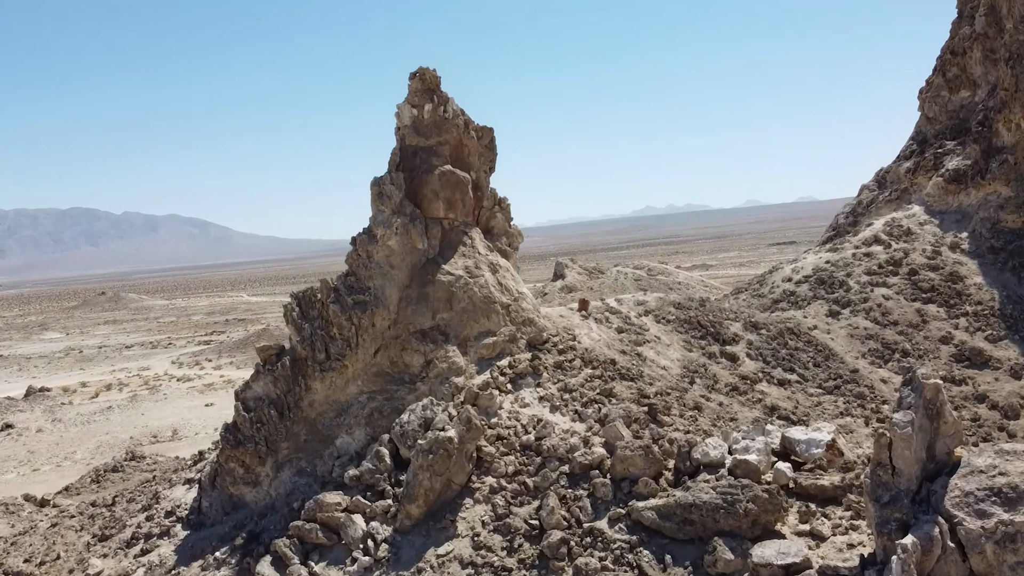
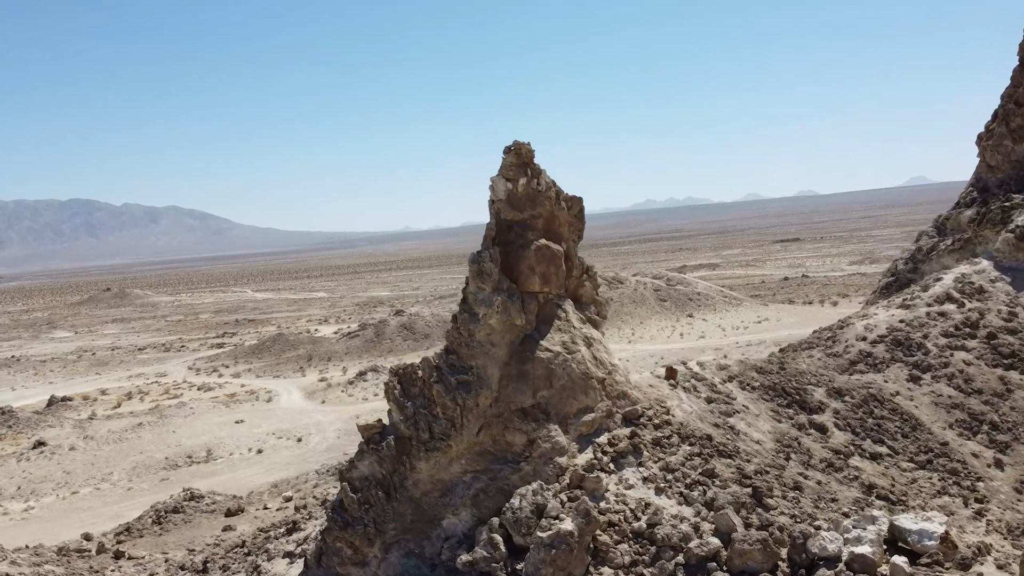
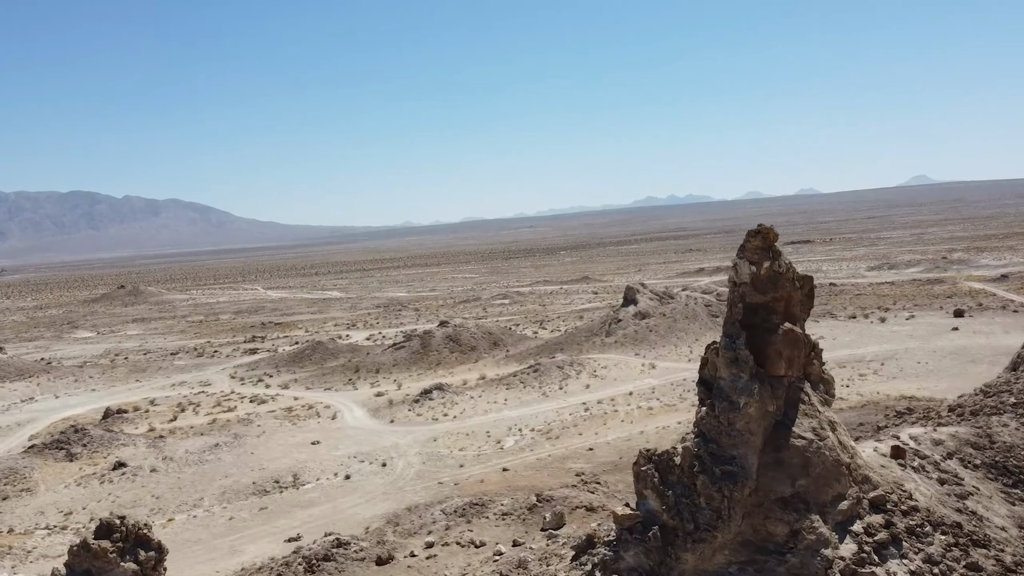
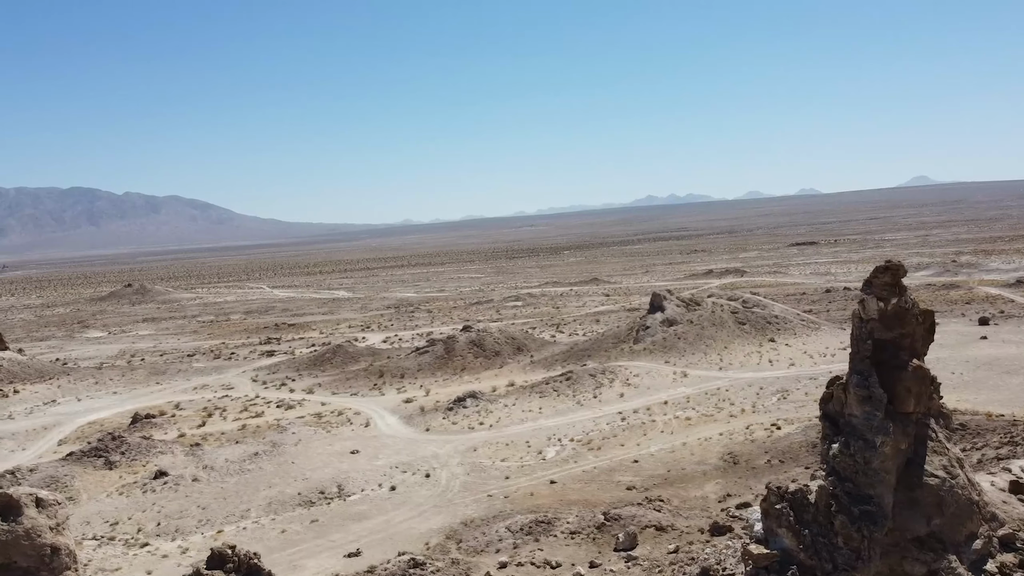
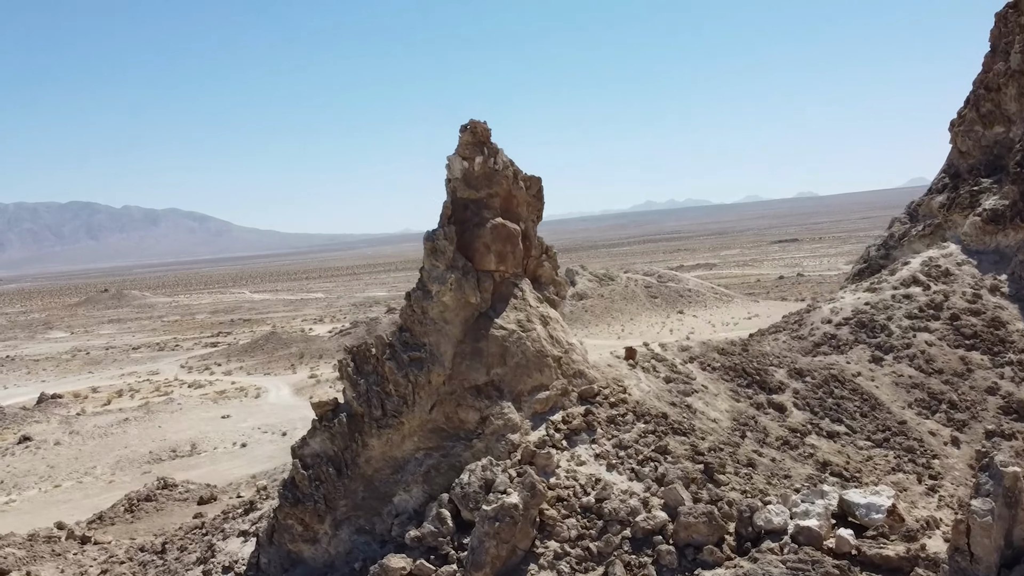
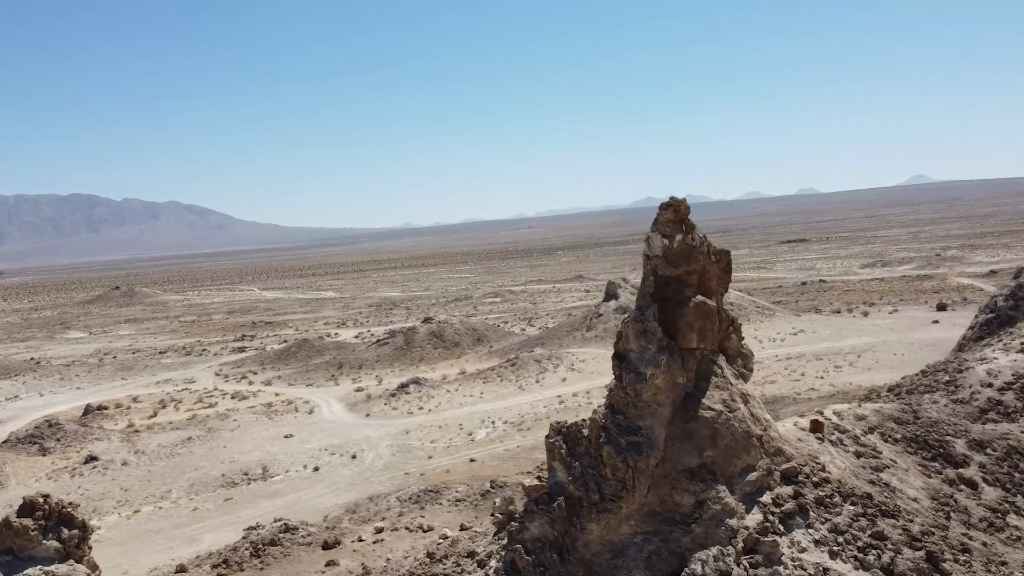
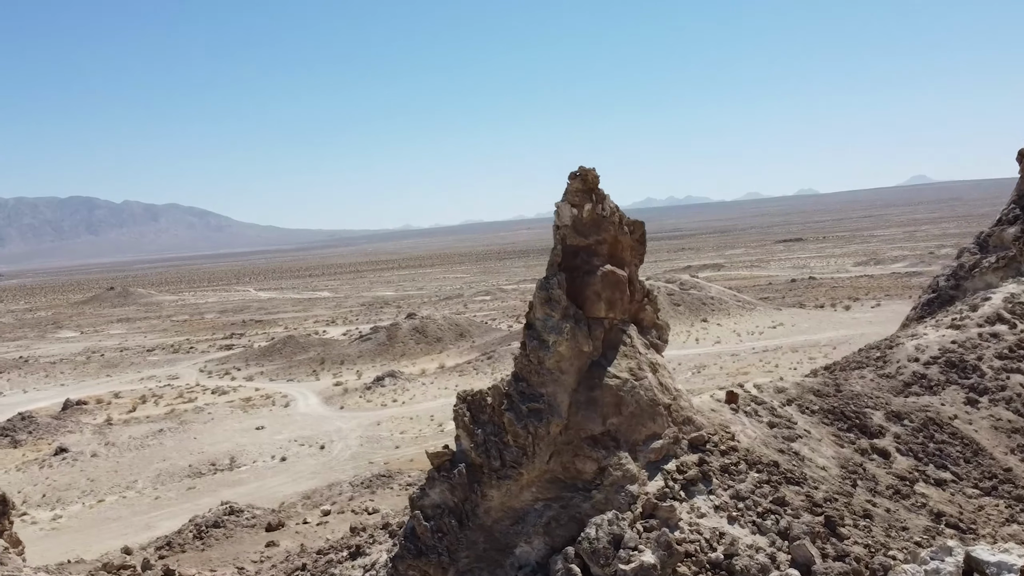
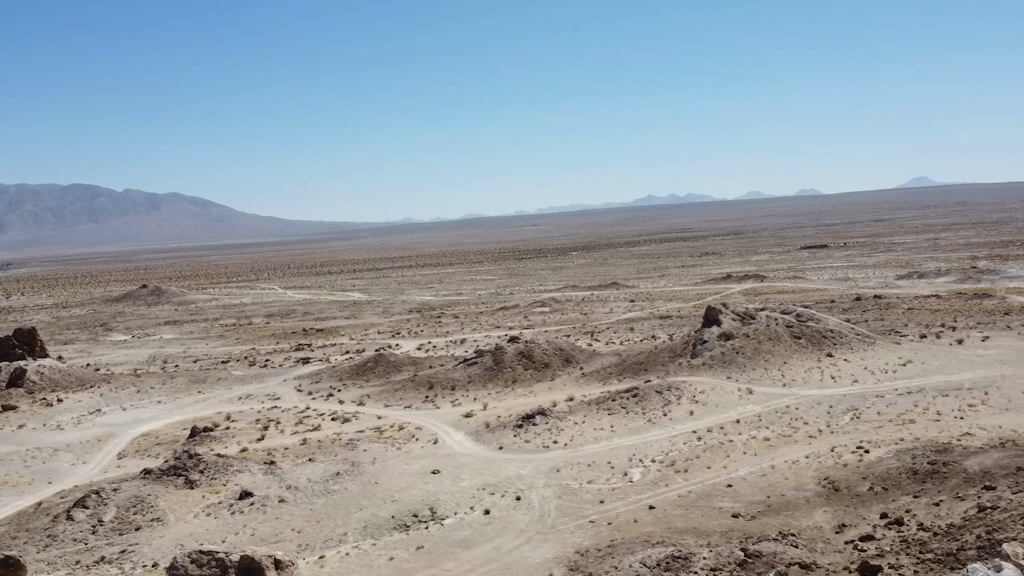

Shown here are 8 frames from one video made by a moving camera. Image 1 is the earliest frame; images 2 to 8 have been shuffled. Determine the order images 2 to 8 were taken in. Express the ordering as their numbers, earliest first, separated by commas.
5, 2, 7, 6, 3, 4, 8
